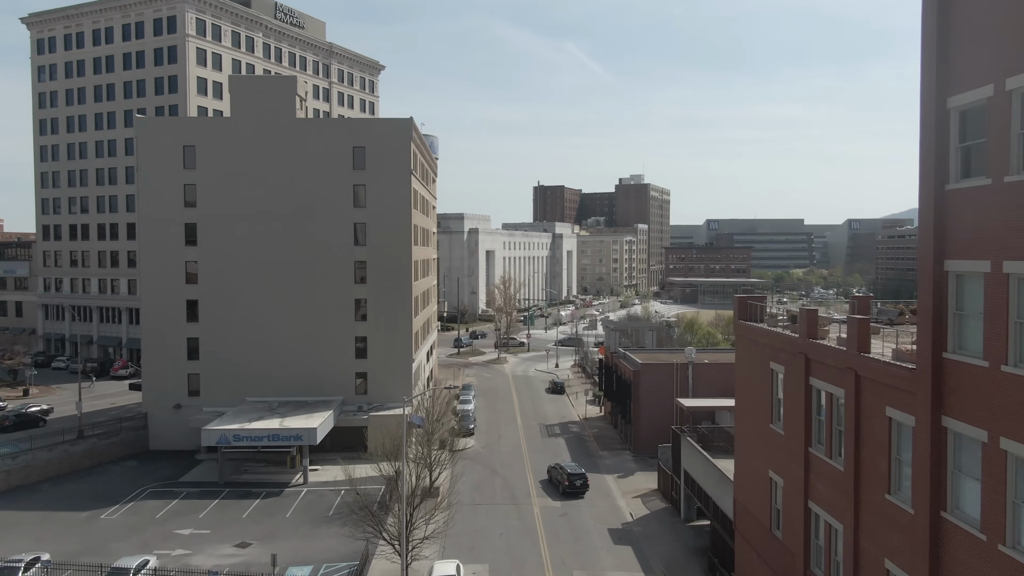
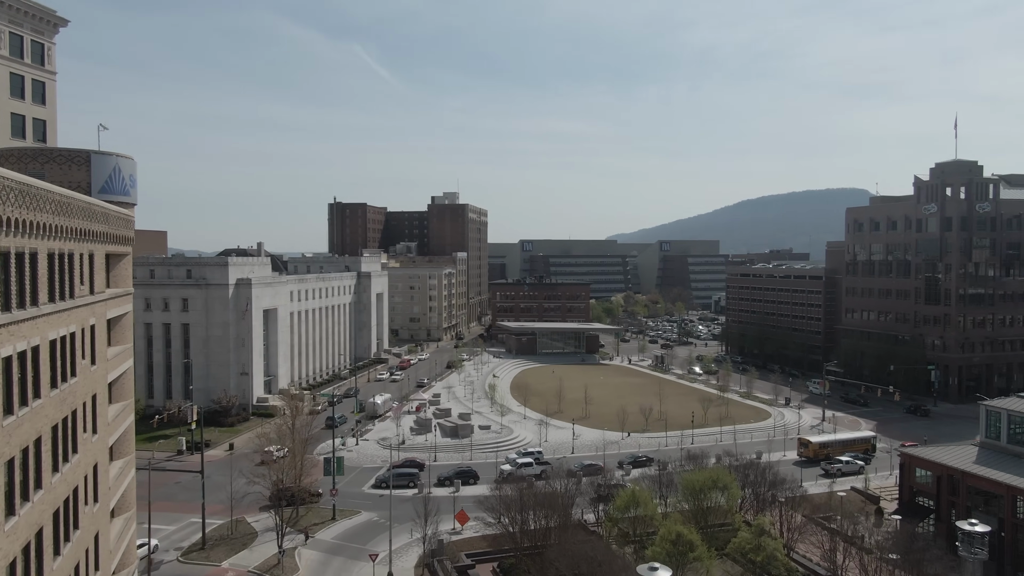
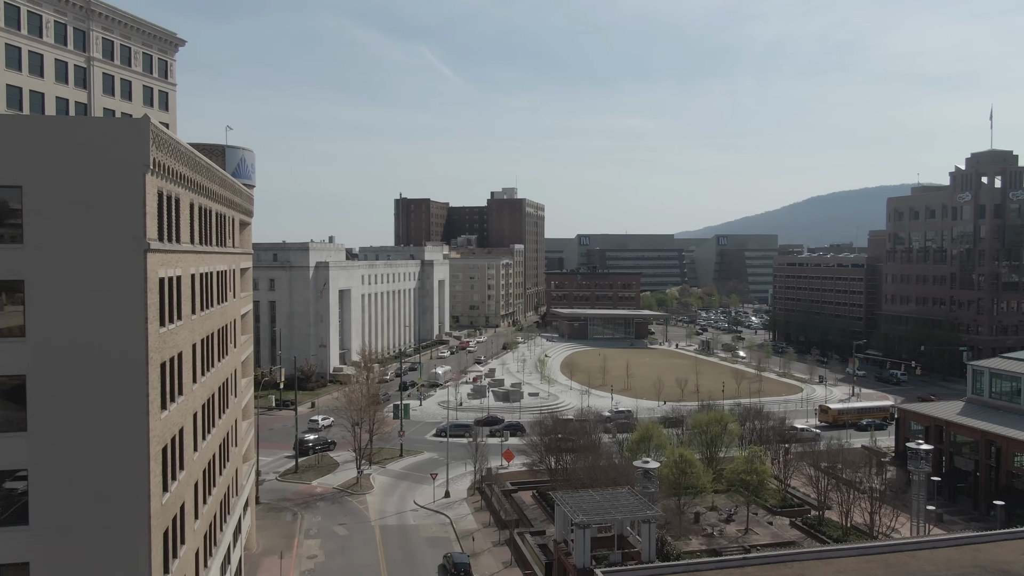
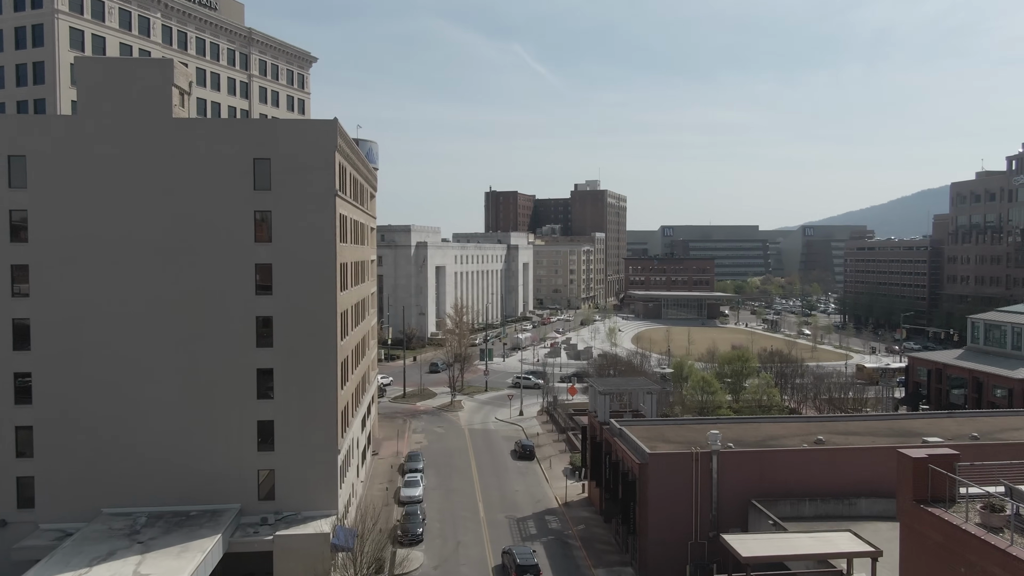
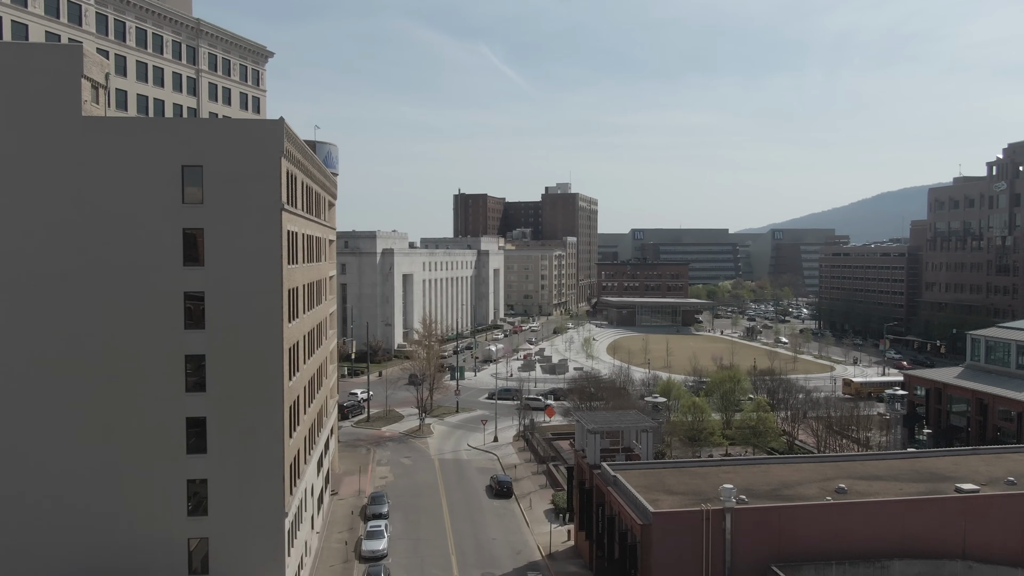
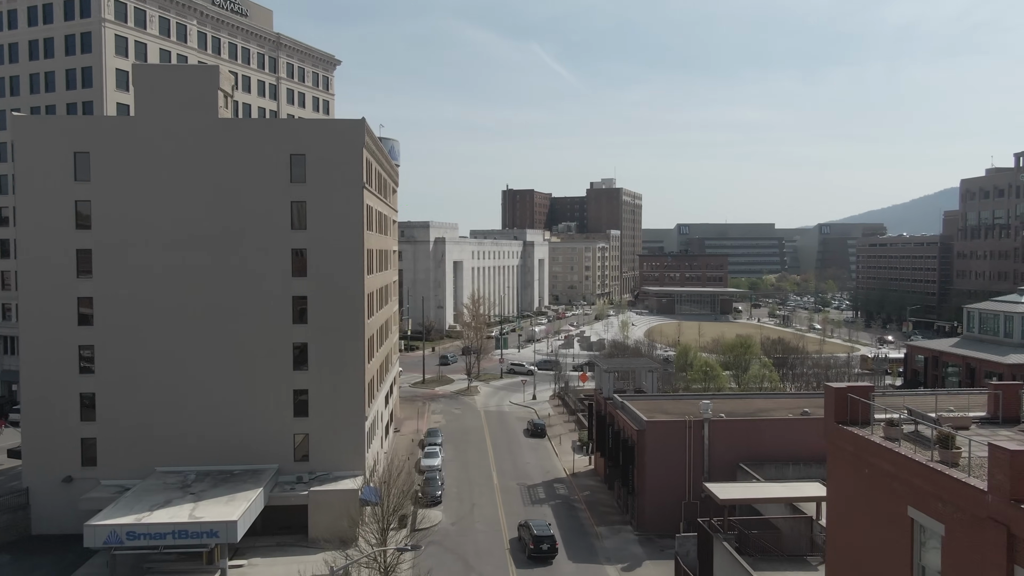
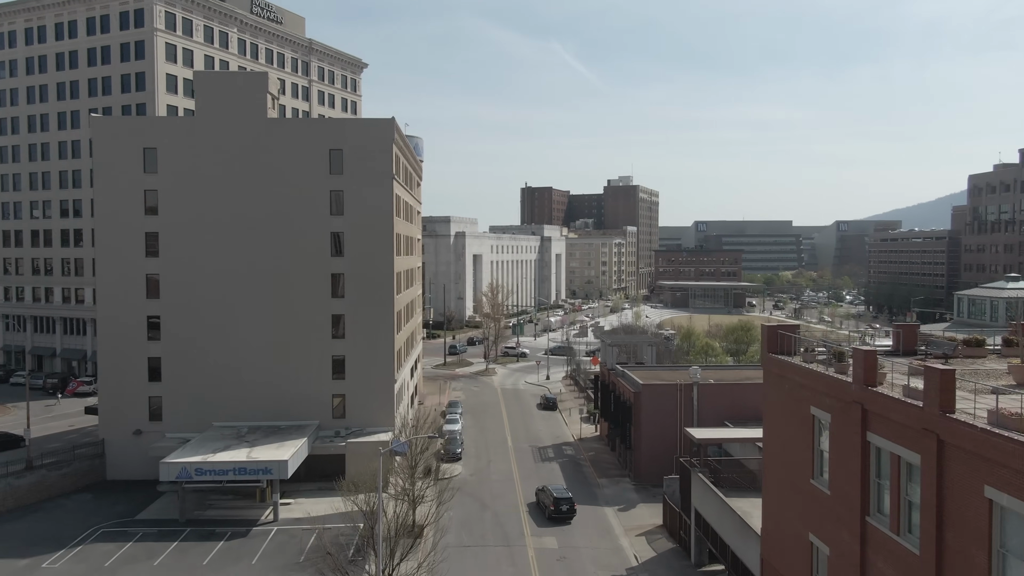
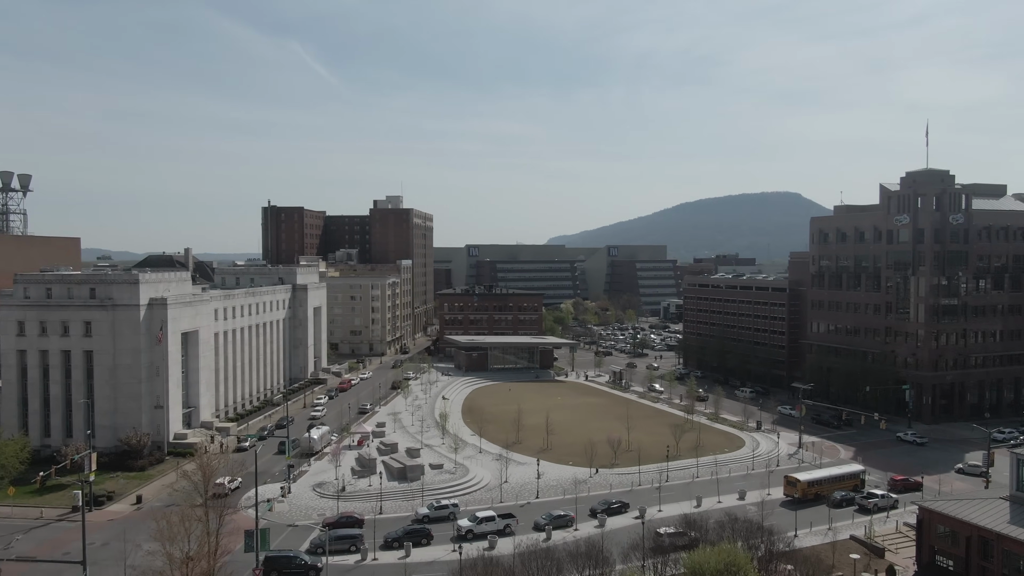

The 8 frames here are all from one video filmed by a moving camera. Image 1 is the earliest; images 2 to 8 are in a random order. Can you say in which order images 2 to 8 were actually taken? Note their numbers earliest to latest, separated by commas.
7, 6, 4, 5, 3, 2, 8
